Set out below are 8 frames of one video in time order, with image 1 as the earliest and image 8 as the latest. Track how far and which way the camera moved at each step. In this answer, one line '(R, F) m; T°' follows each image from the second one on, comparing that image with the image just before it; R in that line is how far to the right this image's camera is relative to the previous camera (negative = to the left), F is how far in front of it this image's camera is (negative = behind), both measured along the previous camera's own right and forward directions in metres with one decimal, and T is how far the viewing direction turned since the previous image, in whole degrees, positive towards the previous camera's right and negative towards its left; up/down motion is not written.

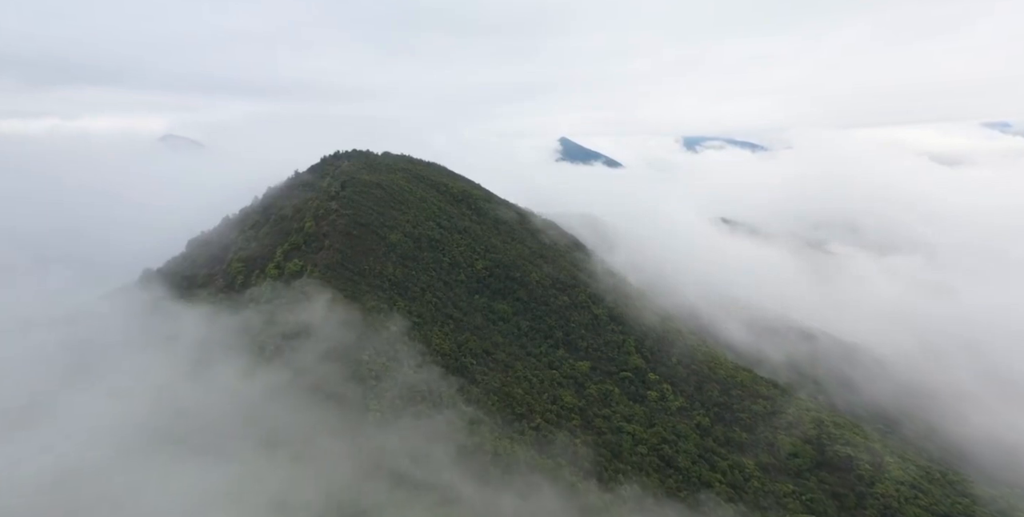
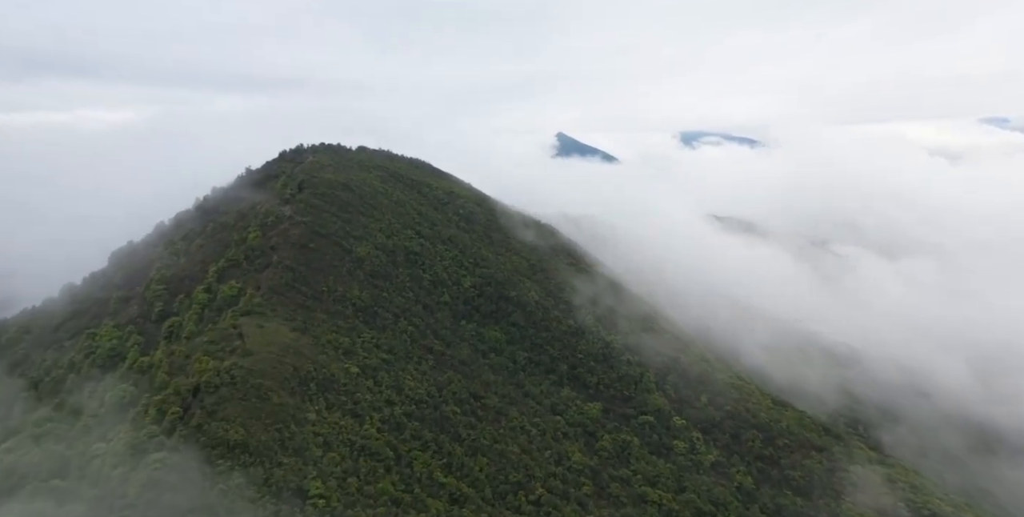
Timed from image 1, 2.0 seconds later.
(+0.3, +11.9) m; 0°
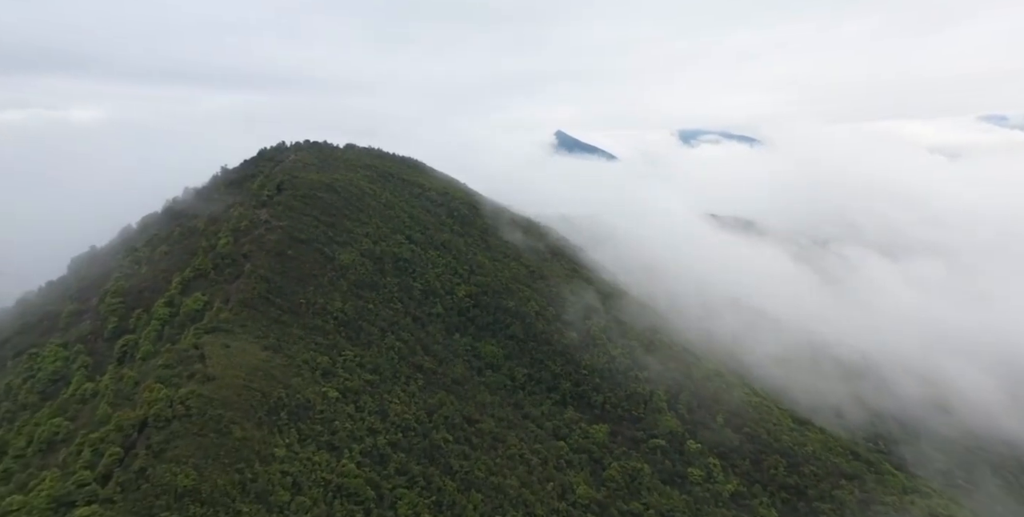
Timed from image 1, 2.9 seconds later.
(+0.1, +4.7) m; 0°
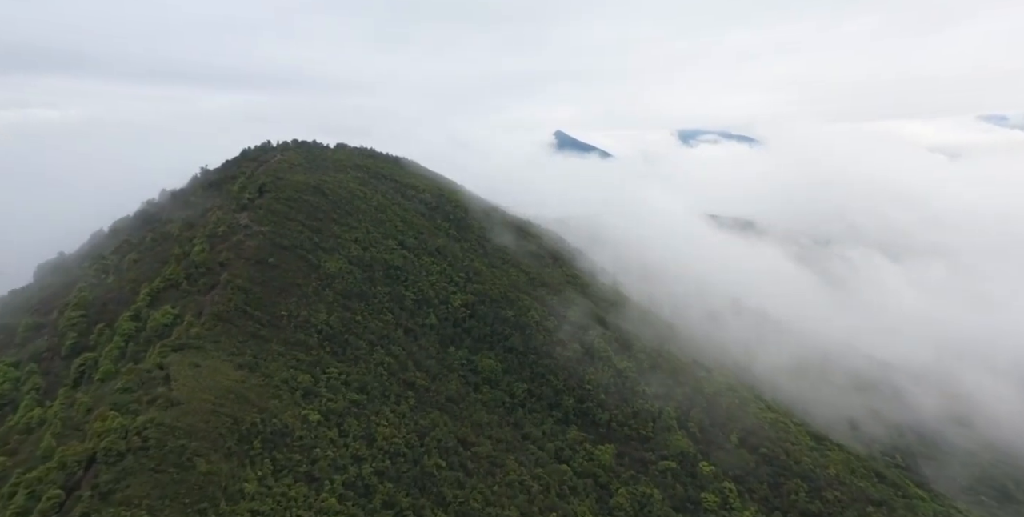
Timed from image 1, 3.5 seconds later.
(+0.1, +3.4) m; 0°
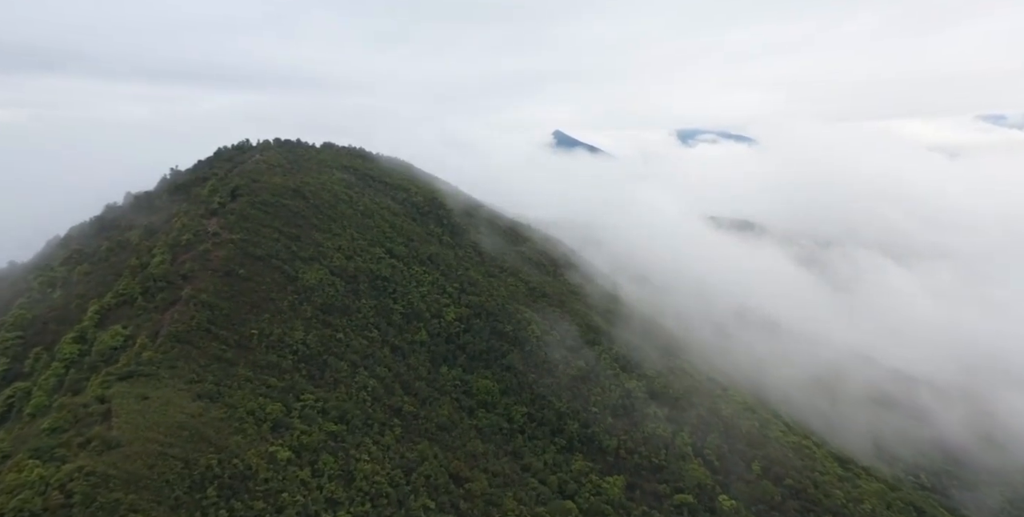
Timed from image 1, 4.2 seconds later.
(+0.1, +4.4) m; 0°
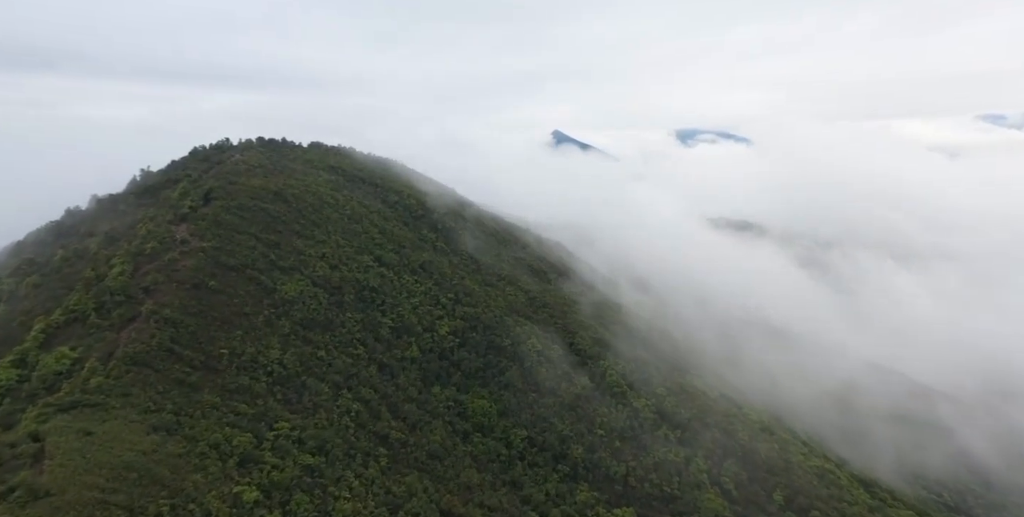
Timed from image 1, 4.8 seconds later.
(+0.1, +3.6) m; 0°
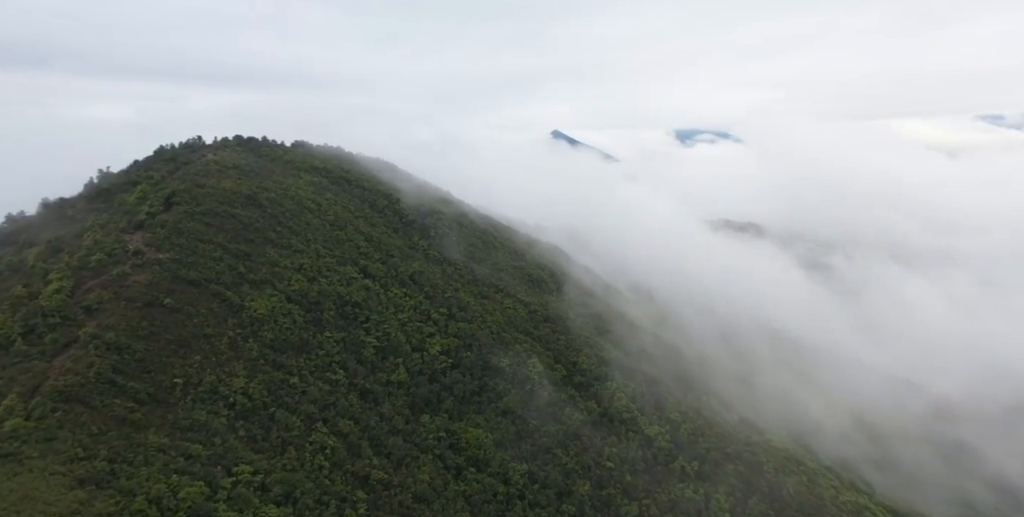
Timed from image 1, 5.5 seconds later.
(0.0, +4.3) m; 0°
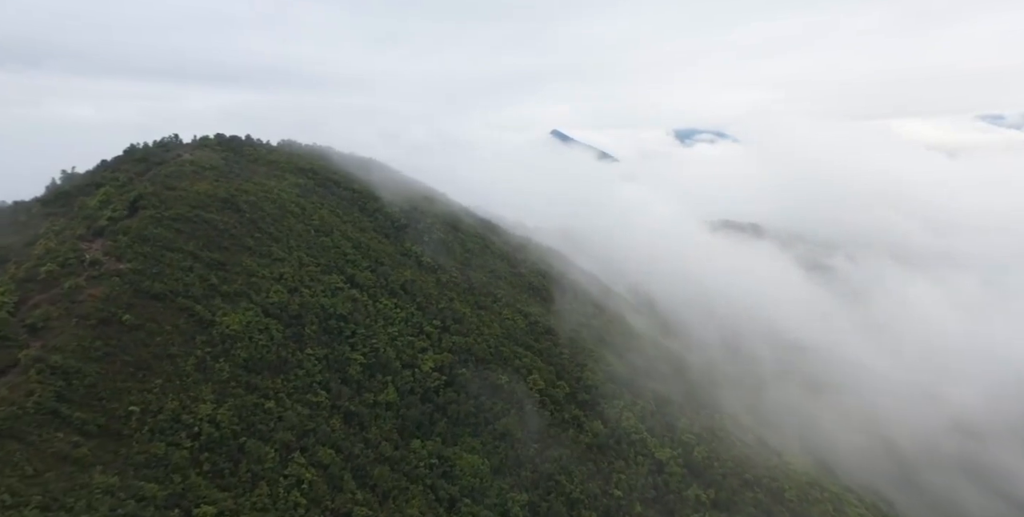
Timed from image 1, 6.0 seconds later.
(0.0, +3.1) m; 0°
